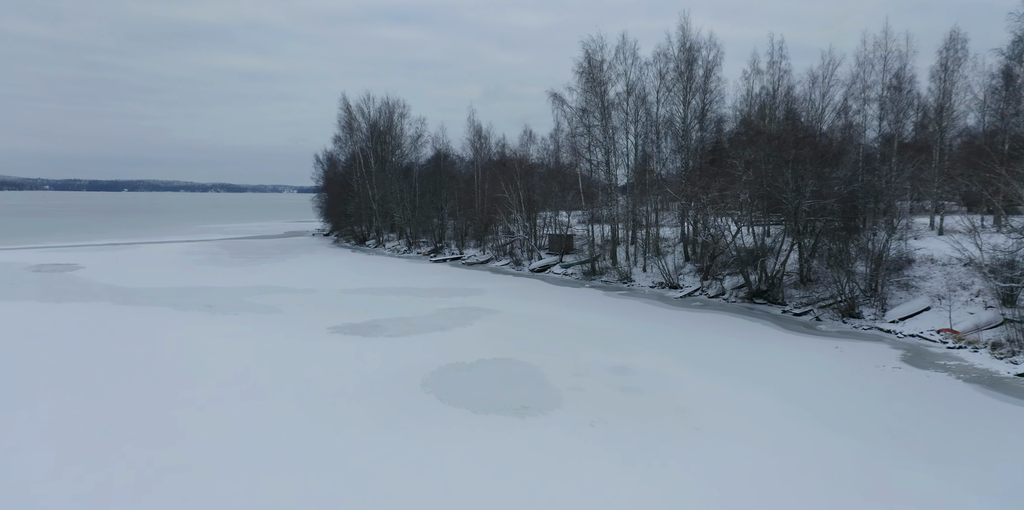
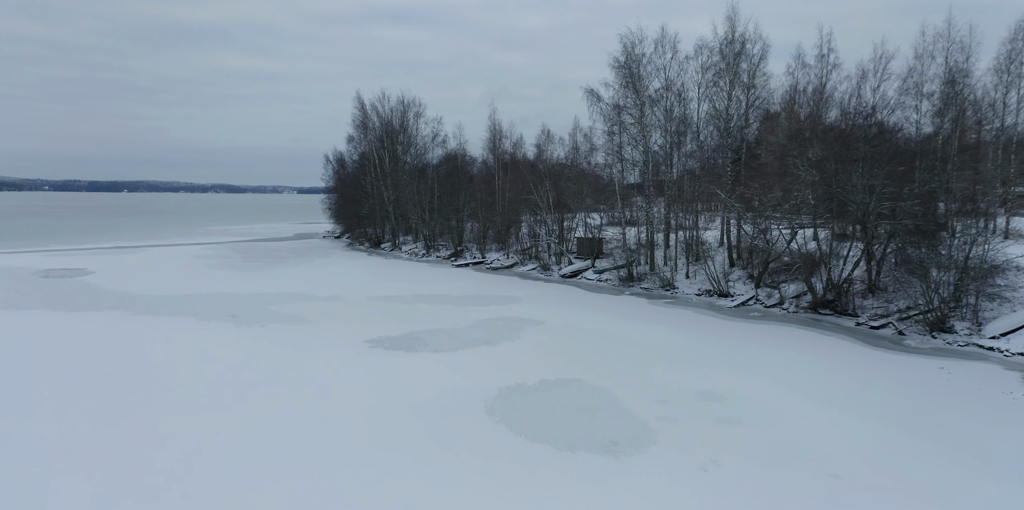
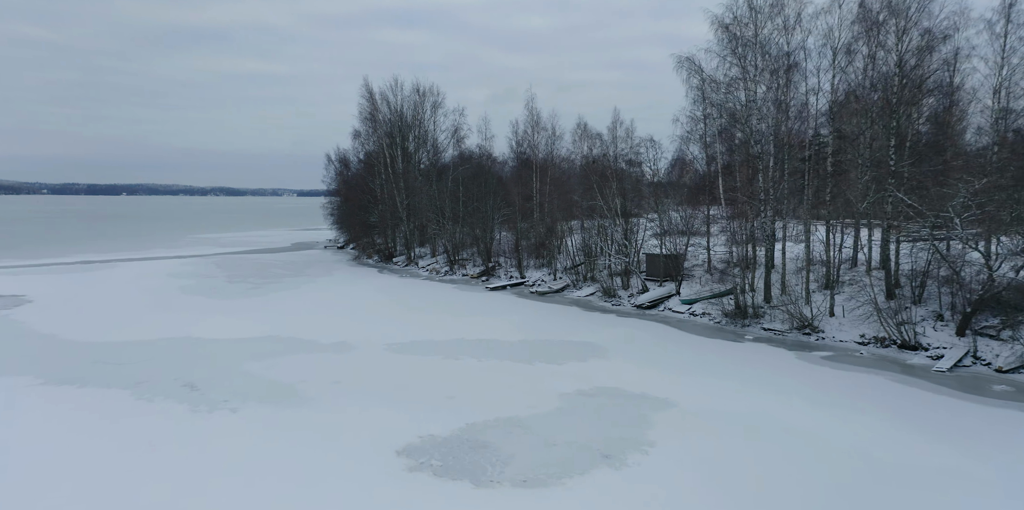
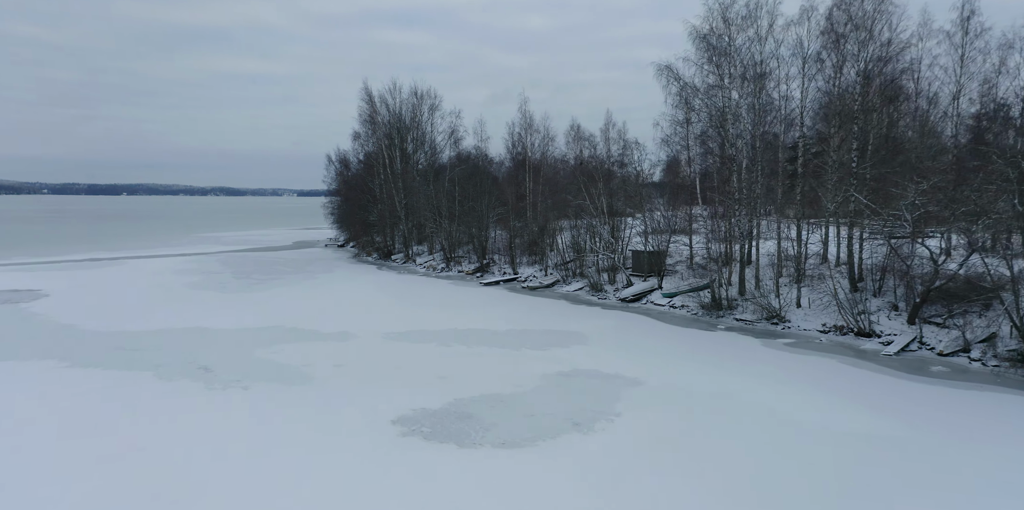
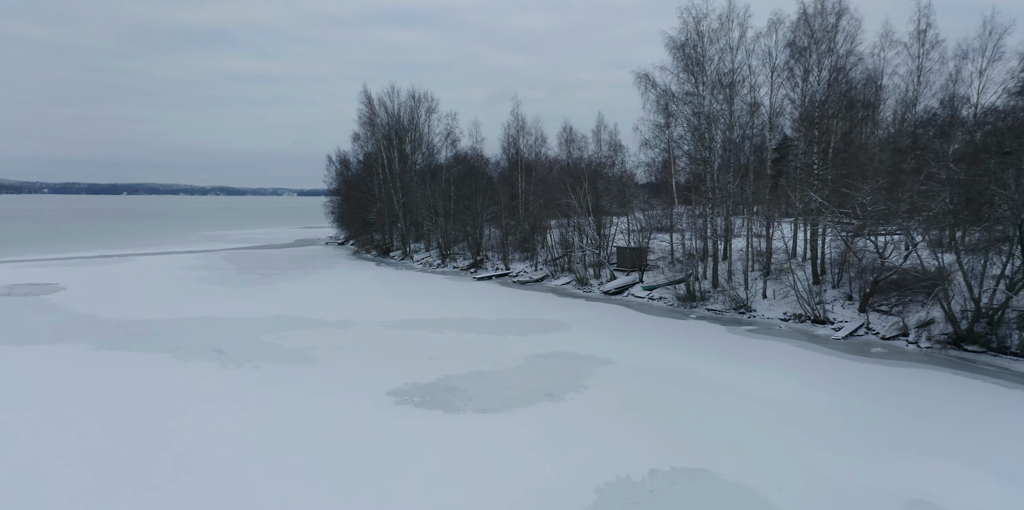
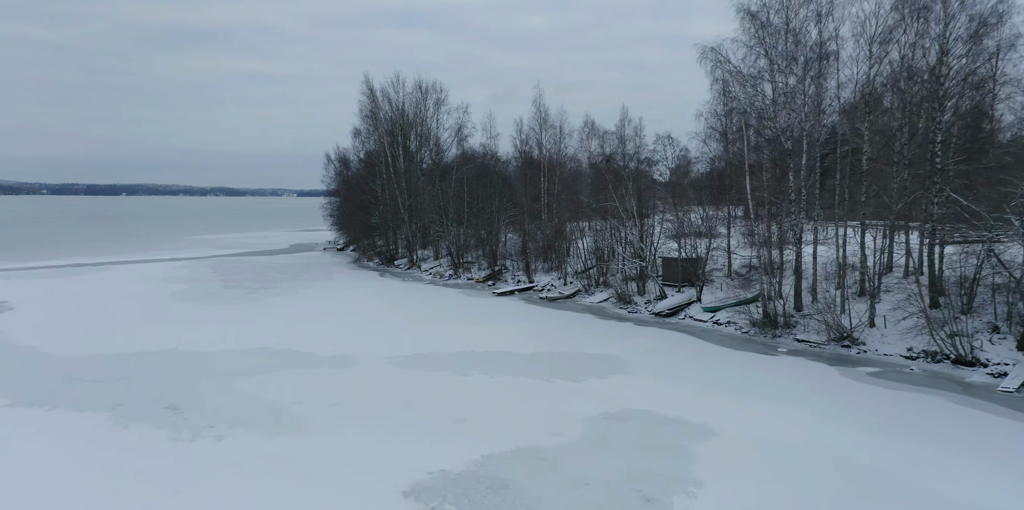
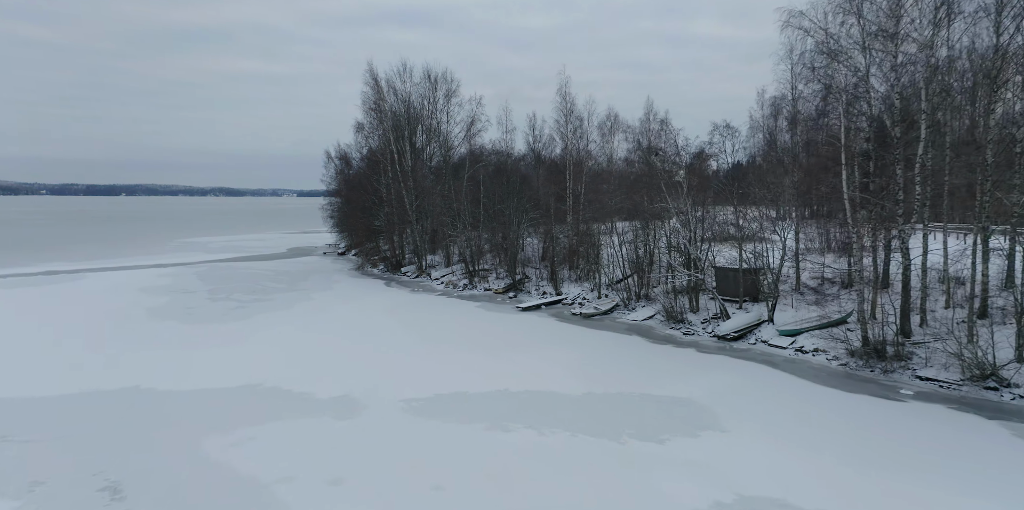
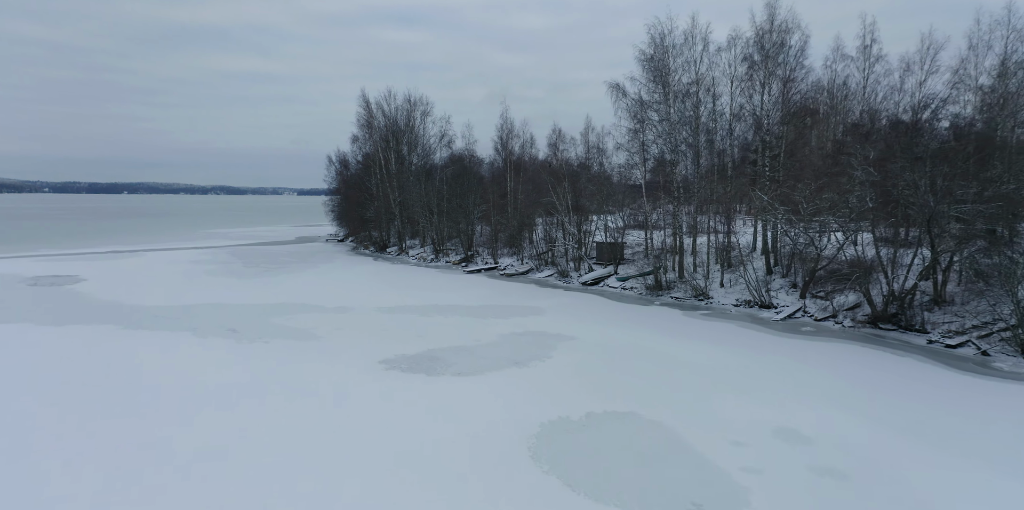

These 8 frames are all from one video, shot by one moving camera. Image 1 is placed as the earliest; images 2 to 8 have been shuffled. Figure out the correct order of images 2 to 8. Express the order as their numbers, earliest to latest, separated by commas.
2, 8, 5, 4, 3, 6, 7
